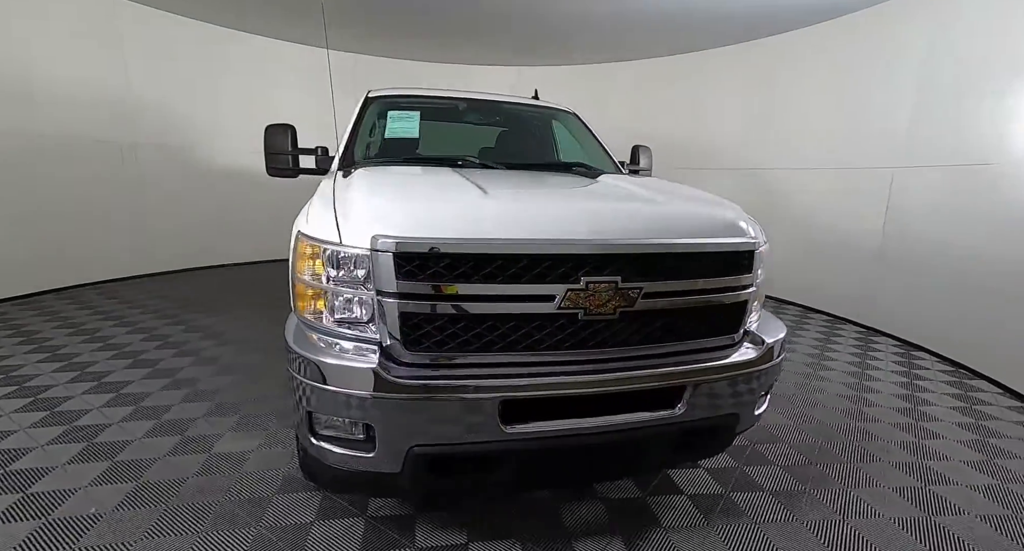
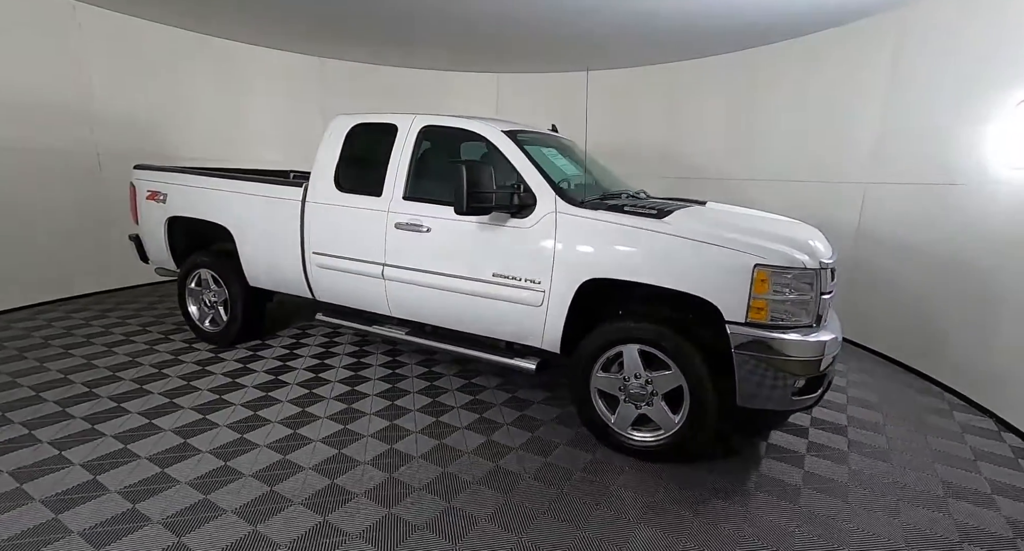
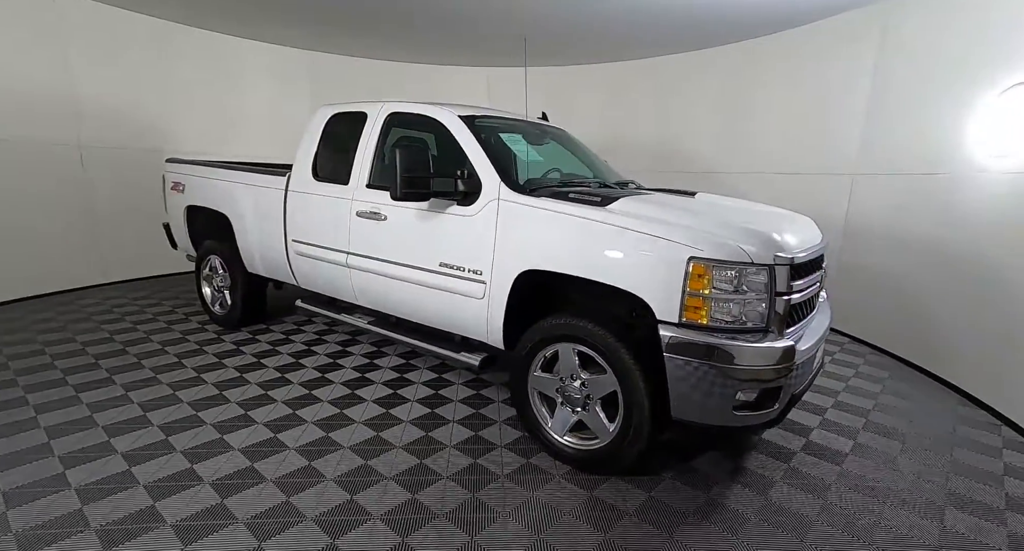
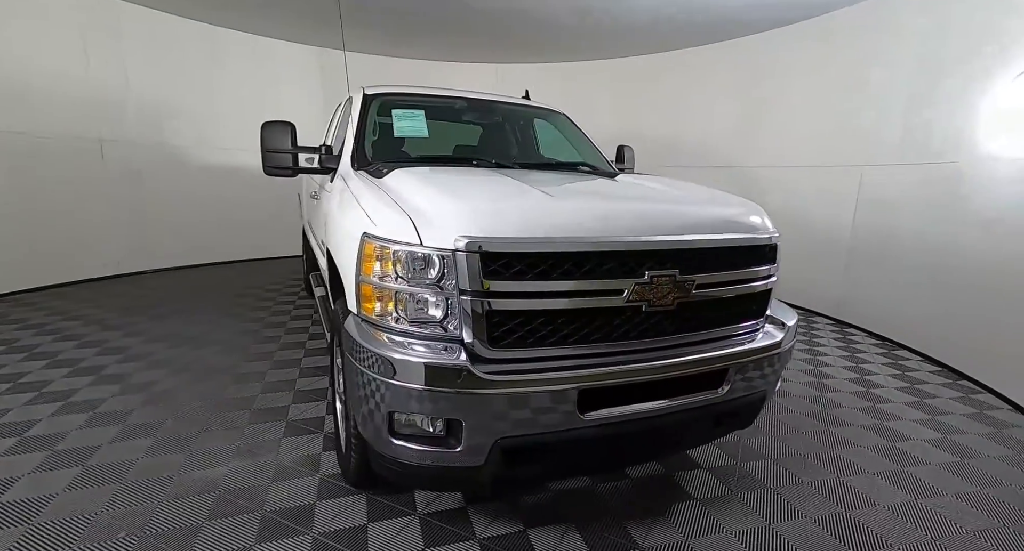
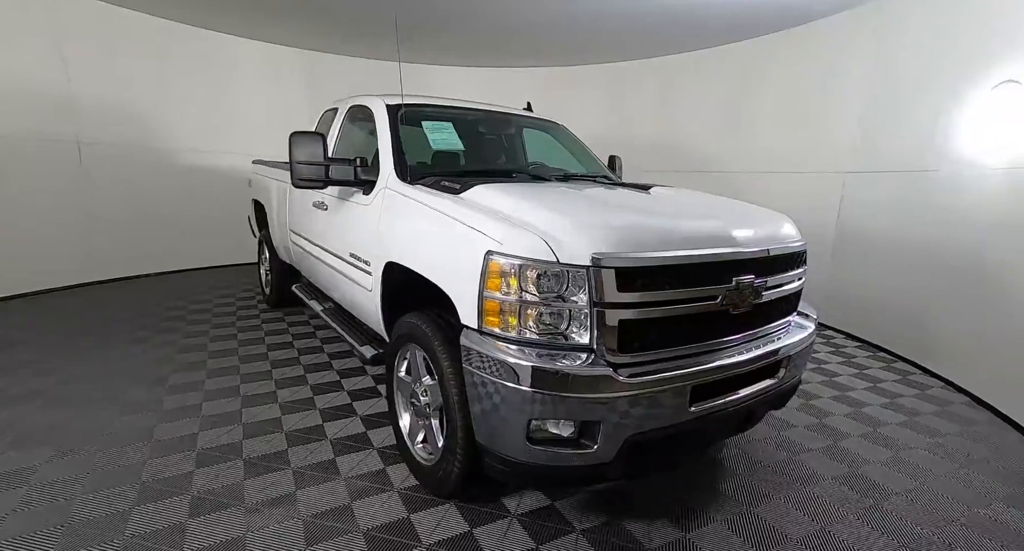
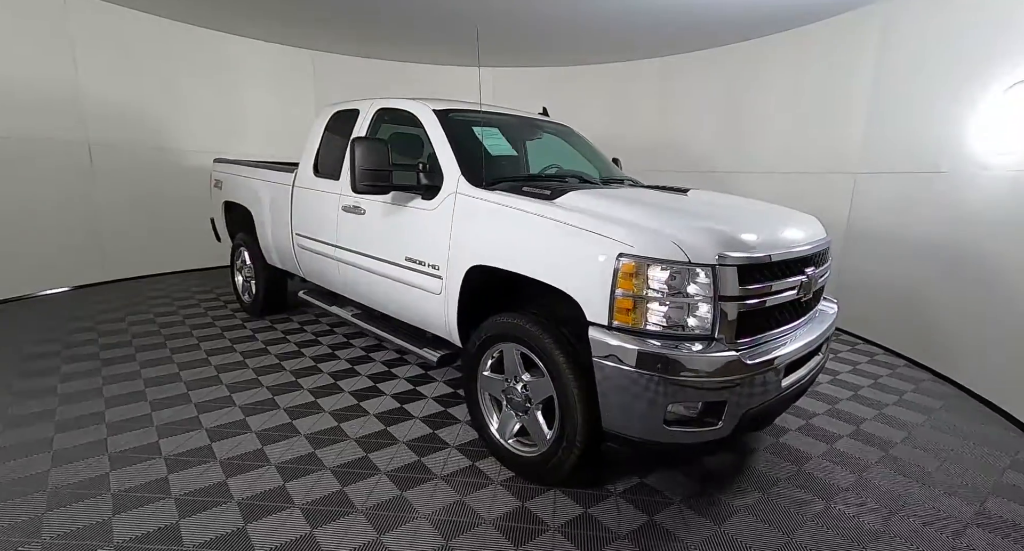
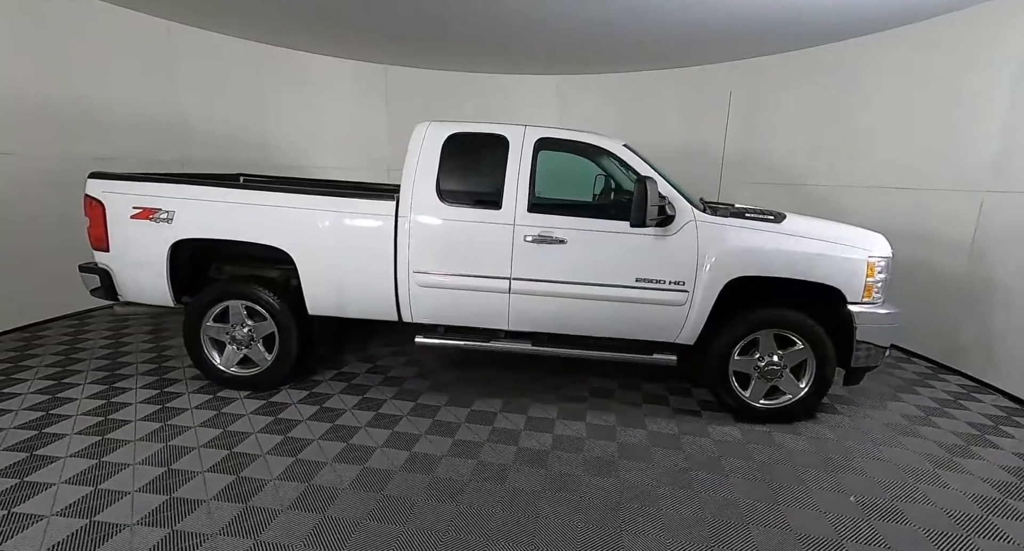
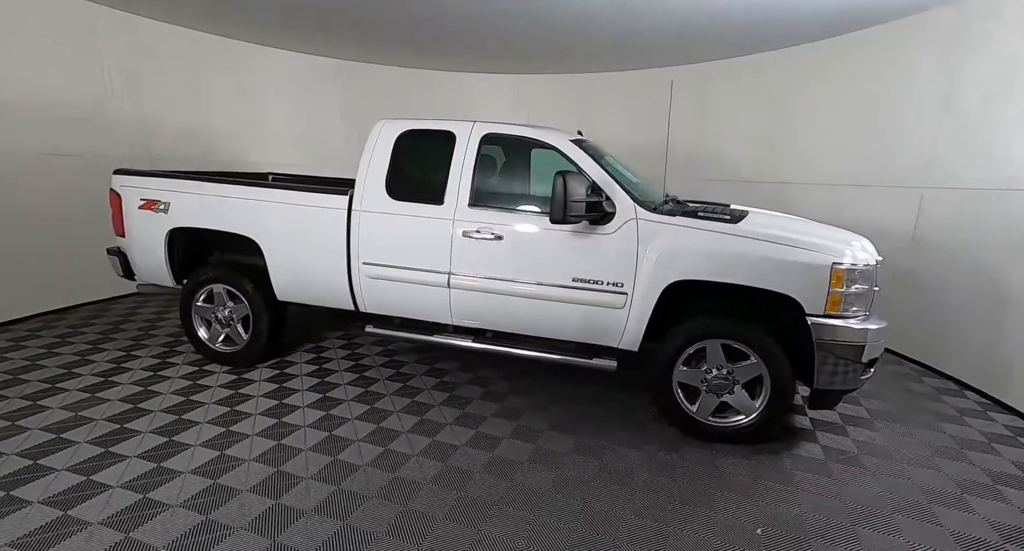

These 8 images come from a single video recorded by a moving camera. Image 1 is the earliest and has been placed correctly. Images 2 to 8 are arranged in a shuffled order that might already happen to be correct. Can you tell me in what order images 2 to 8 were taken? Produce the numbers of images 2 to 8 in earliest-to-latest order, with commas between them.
4, 5, 6, 3, 2, 8, 7
